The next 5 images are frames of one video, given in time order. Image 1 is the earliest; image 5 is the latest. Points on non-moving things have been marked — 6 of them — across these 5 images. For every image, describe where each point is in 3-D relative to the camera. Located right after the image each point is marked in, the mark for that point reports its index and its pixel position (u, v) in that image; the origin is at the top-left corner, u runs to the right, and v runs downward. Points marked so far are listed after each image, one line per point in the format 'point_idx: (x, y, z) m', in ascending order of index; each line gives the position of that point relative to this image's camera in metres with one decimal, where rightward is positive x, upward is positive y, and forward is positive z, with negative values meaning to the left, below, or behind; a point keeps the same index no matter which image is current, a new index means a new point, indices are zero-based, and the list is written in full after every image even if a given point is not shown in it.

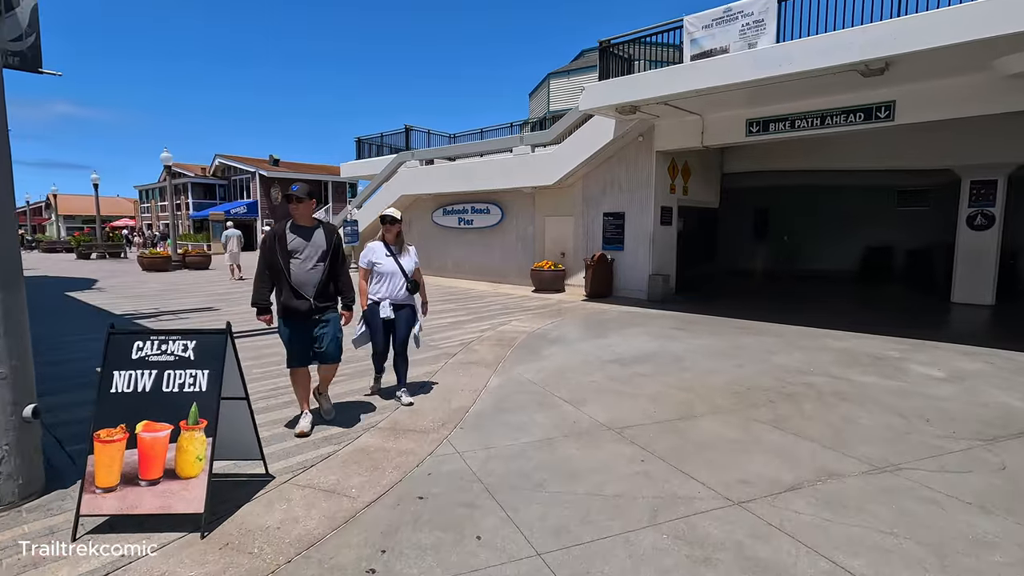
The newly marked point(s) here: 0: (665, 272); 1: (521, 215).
0: (+3.9, +0.4, +13.6) m
1: (+0.3, +2.2, +16.4) m
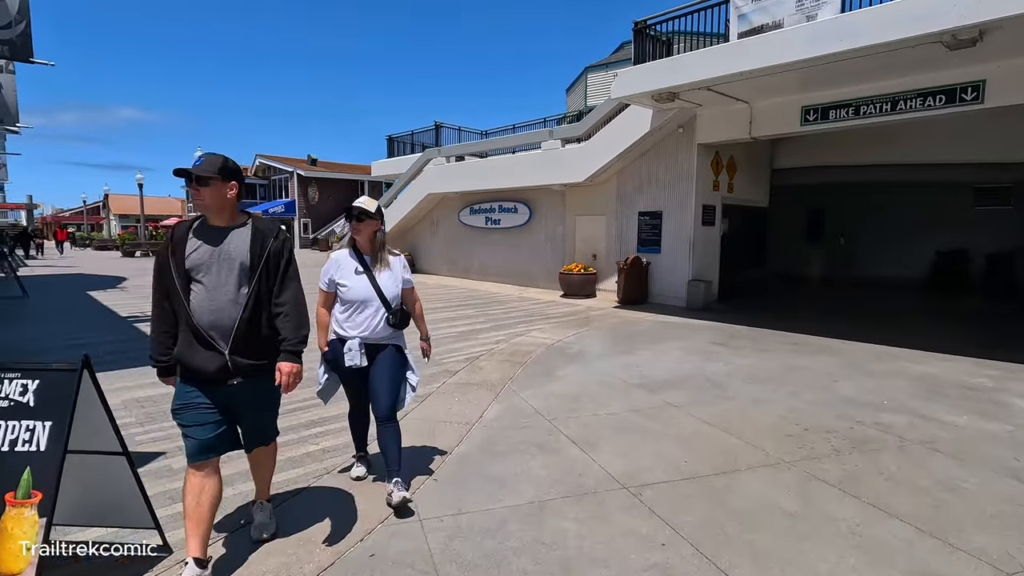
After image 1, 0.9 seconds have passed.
0: (+4.5, +0.3, +12.4) m
1: (+1.1, +2.1, +15.4) m
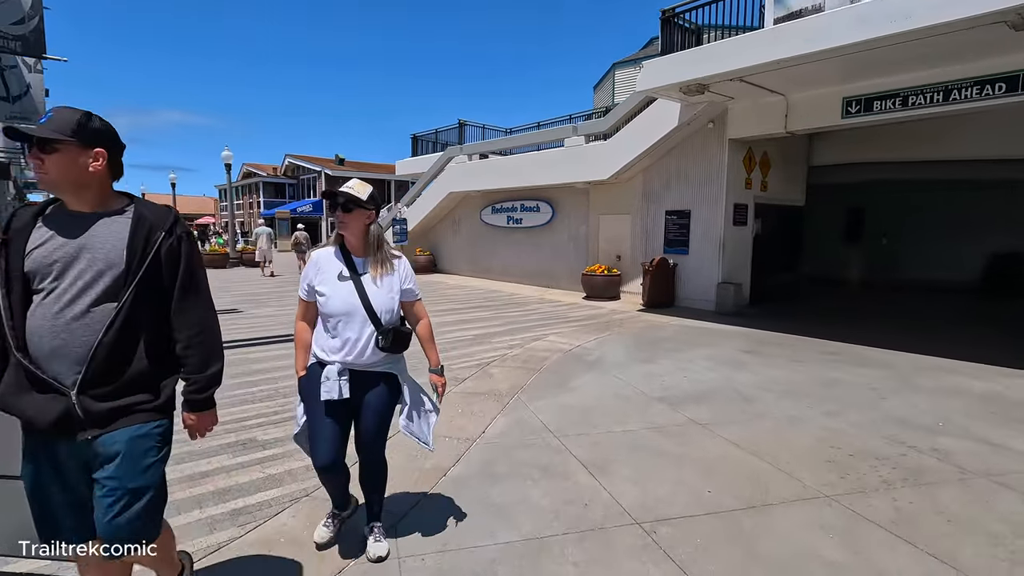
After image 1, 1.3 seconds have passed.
0: (+4.9, +0.2, +11.7) m
1: (+1.7, +2.1, +14.9) m
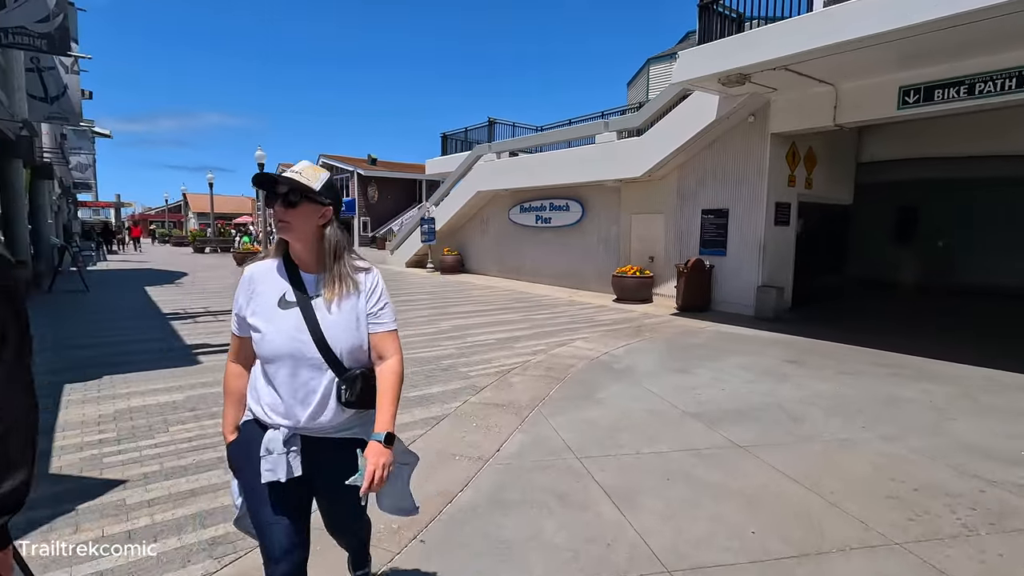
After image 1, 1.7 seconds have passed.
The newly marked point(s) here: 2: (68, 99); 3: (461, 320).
0: (+5.4, +0.1, +11.0) m
1: (+2.5, +2.0, +14.4) m
2: (-10.7, +4.5, +12.9) m
3: (-1.0, -0.6, +10.1) m
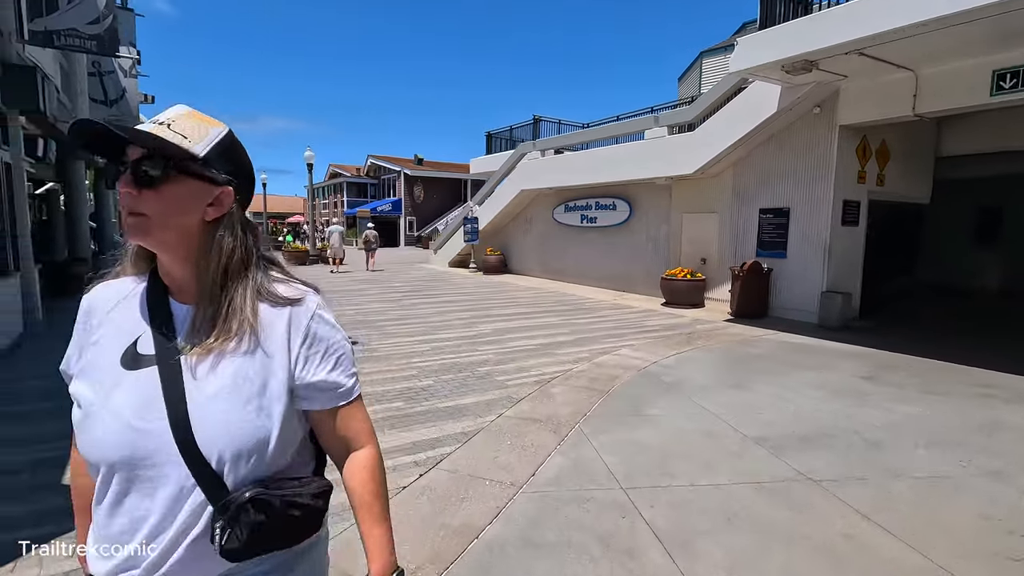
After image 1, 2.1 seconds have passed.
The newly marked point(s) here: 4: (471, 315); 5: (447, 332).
0: (+6.3, 0.0, +10.1) m
1: (+3.6, +1.9, +13.7) m
2: (-9.6, +4.6, +13.4) m
3: (-0.2, -0.6, +9.7) m
4: (-0.8, -0.5, +10.4) m
5: (-1.1, -0.7, +8.7) m
